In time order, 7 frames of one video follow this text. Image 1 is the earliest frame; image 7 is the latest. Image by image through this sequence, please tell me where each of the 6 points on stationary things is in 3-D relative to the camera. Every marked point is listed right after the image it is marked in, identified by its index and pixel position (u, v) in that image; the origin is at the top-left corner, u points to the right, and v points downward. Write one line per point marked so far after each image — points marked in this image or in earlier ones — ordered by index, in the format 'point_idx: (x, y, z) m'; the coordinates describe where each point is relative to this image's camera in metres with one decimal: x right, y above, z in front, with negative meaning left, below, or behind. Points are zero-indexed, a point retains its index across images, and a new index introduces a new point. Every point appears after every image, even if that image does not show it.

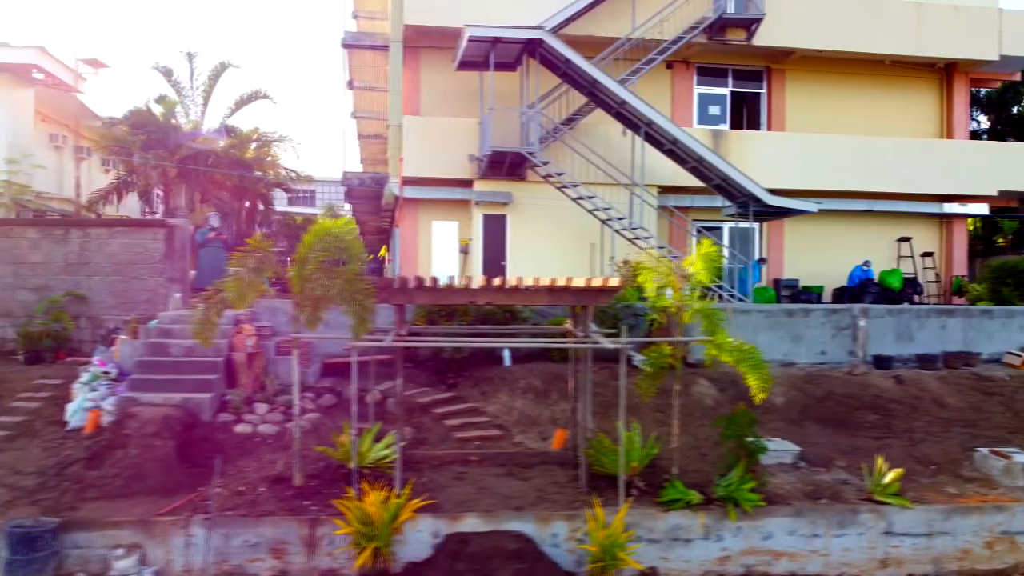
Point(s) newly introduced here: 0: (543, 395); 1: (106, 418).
0: (+0.3, -1.1, +9.6) m
1: (-3.6, -1.2, +8.4) m
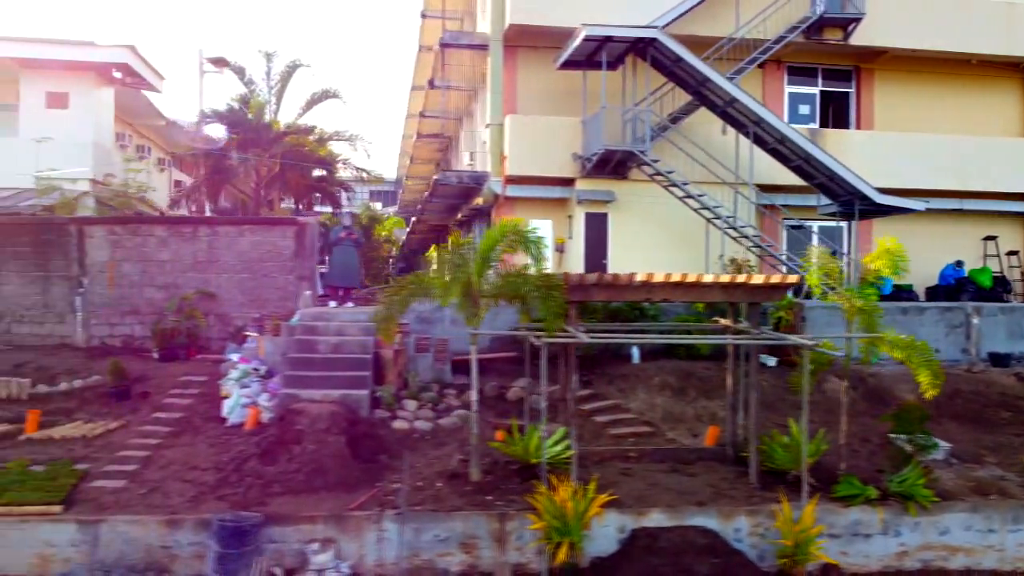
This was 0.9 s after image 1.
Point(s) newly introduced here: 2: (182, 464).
0: (+1.7, -1.1, +9.7) m
1: (-2.2, -1.1, +8.5) m
2: (-2.7, -1.4, +7.7) m
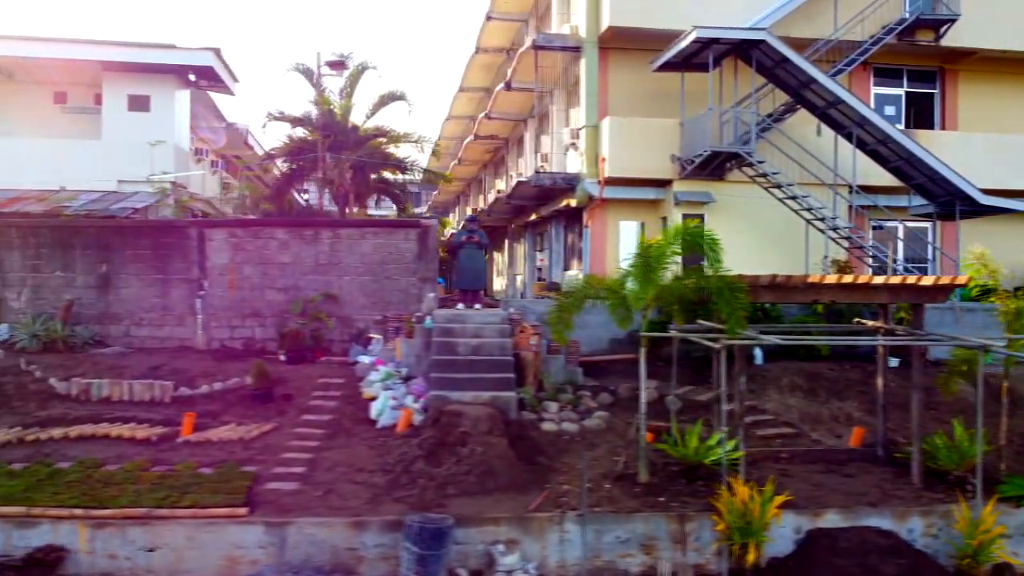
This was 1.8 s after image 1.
0: (+3.1, -1.1, +9.7) m
1: (-0.8, -1.2, +8.5) m
2: (-1.4, -1.5, +7.8) m
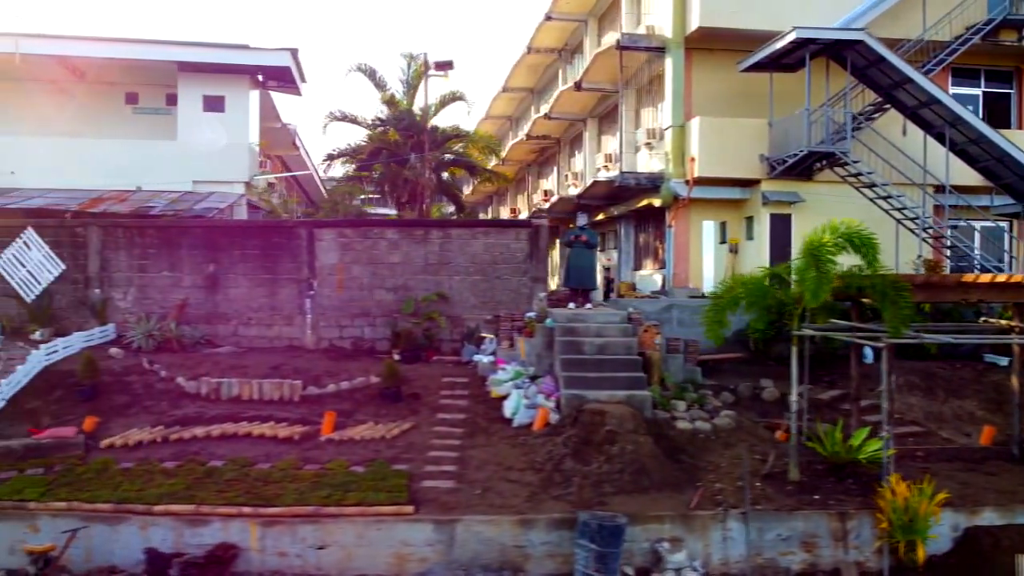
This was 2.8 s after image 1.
0: (+4.3, -1.1, +9.7) m
1: (+0.4, -1.2, +8.5) m
2: (-0.1, -1.5, +7.8) m
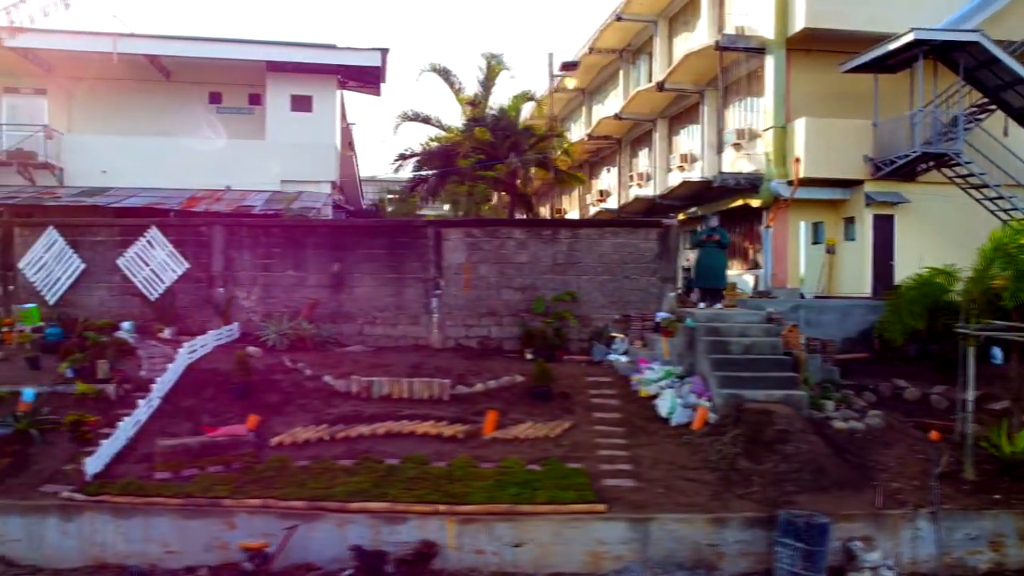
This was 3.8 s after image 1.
0: (+5.7, -1.1, +9.8) m
1: (+1.8, -1.2, +8.6) m
2: (+1.3, -1.5, +7.8) m
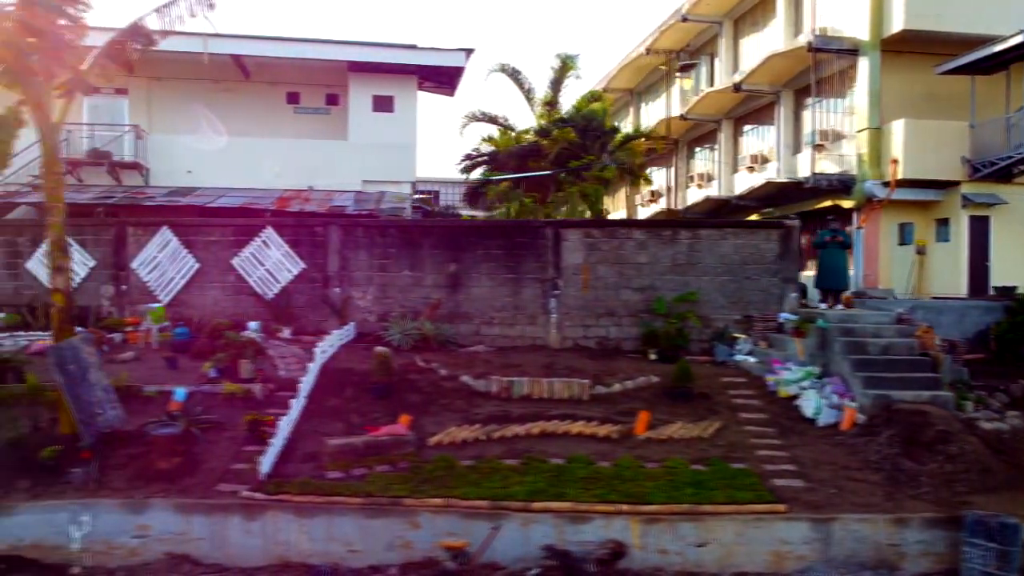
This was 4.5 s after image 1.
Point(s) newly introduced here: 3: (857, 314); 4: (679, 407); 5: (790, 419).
0: (+7.1, -1.1, +9.8) m
1: (+3.2, -1.2, +8.6) m
2: (+2.7, -1.5, +7.9) m
3: (+3.6, -0.3, +9.9) m
4: (+1.6, -1.1, +8.9) m
5: (+2.6, -1.2, +8.7) m
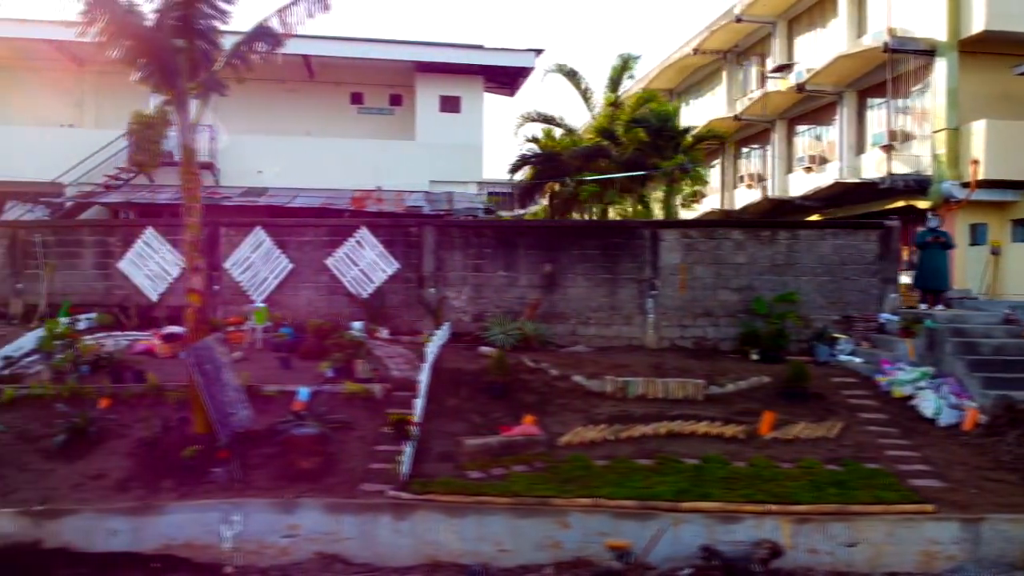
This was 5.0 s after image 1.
0: (+8.2, -1.1, +9.8) m
1: (+4.3, -1.2, +8.6) m
2: (+3.8, -1.5, +7.9) m
3: (+4.7, -0.3, +9.9) m
4: (+2.7, -1.1, +9.0) m
5: (+3.7, -1.2, +8.8) m
